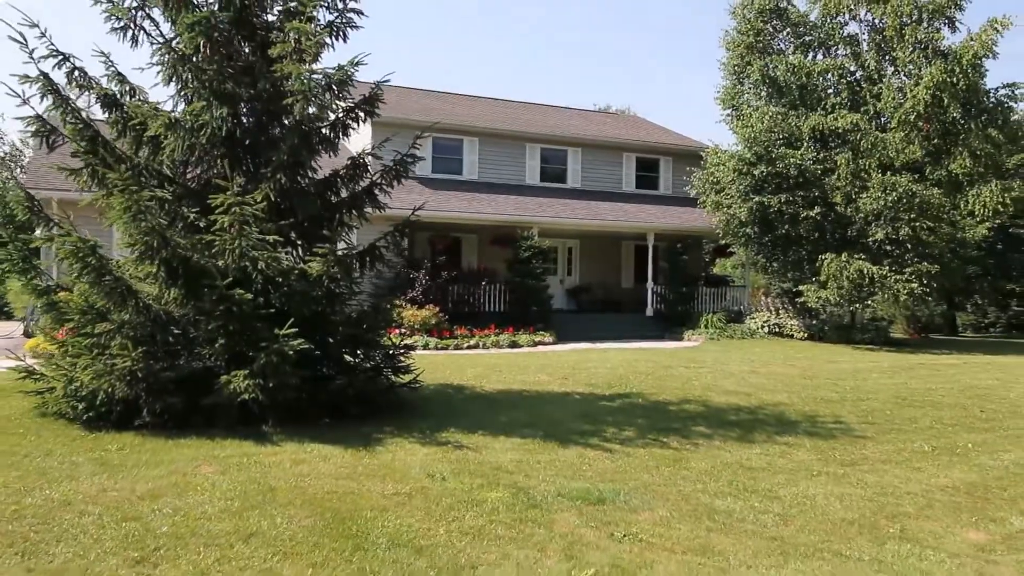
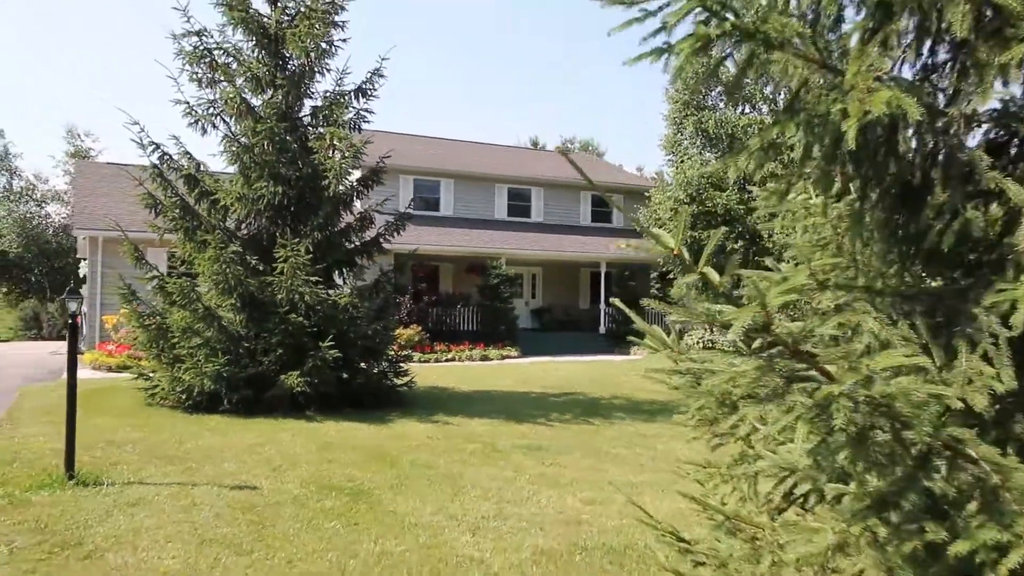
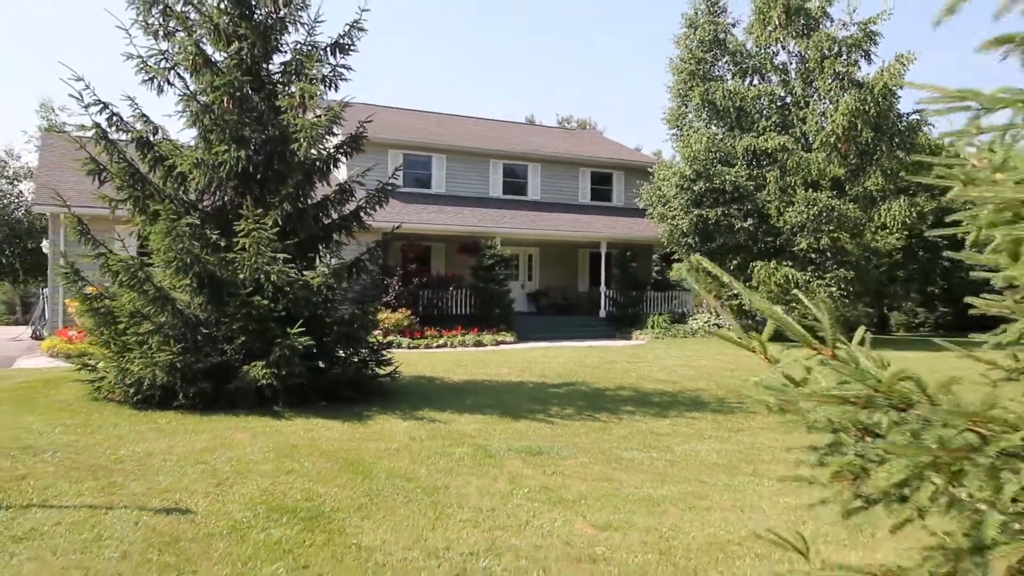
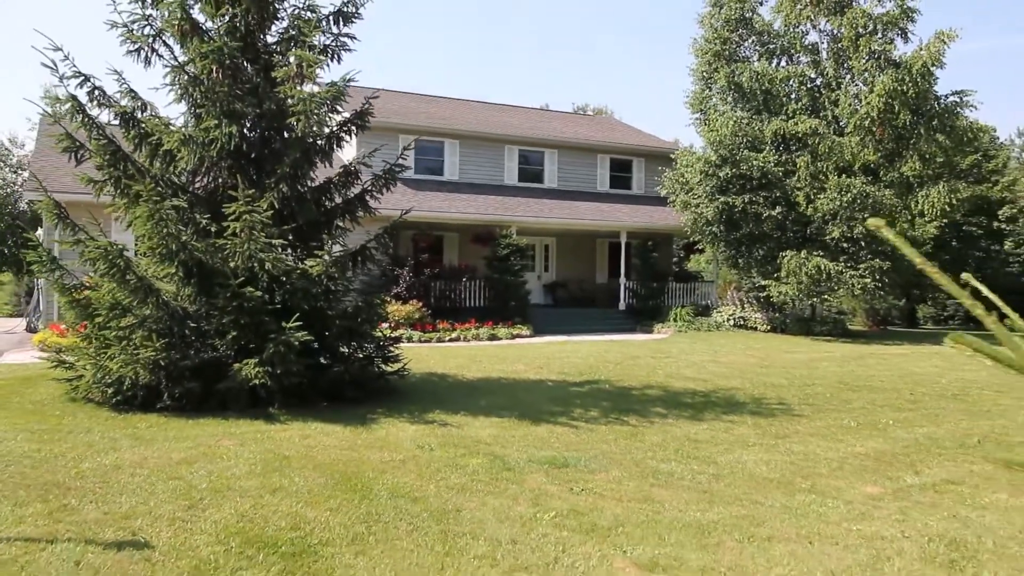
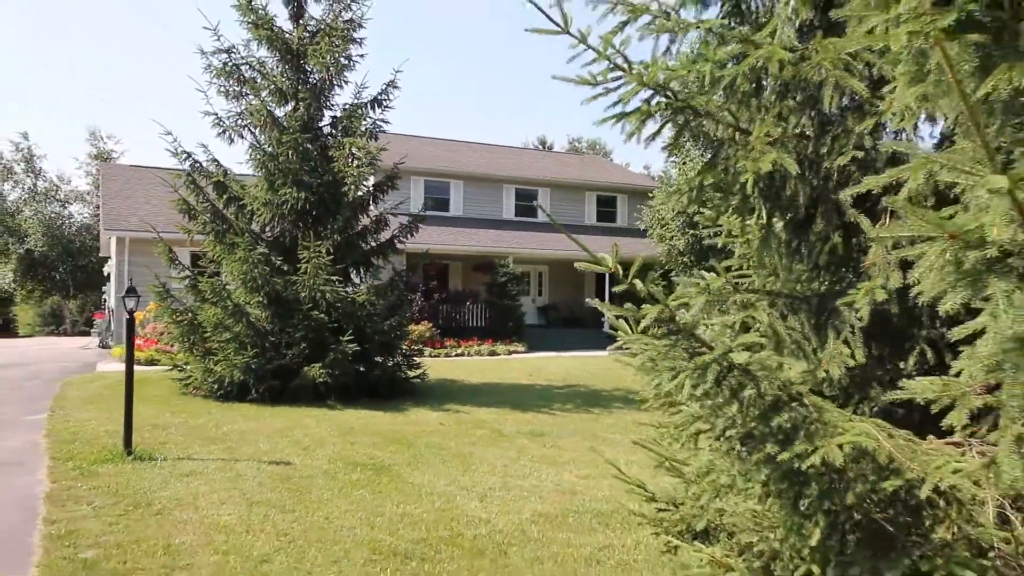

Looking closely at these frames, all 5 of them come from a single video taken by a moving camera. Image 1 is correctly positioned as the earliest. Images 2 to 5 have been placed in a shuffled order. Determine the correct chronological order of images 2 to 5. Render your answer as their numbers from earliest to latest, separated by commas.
4, 3, 2, 5
